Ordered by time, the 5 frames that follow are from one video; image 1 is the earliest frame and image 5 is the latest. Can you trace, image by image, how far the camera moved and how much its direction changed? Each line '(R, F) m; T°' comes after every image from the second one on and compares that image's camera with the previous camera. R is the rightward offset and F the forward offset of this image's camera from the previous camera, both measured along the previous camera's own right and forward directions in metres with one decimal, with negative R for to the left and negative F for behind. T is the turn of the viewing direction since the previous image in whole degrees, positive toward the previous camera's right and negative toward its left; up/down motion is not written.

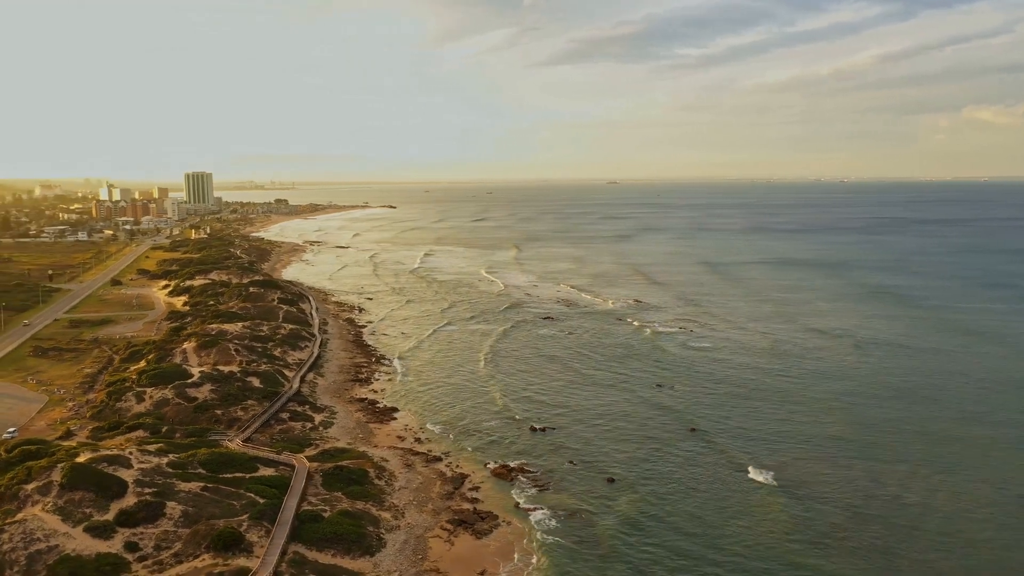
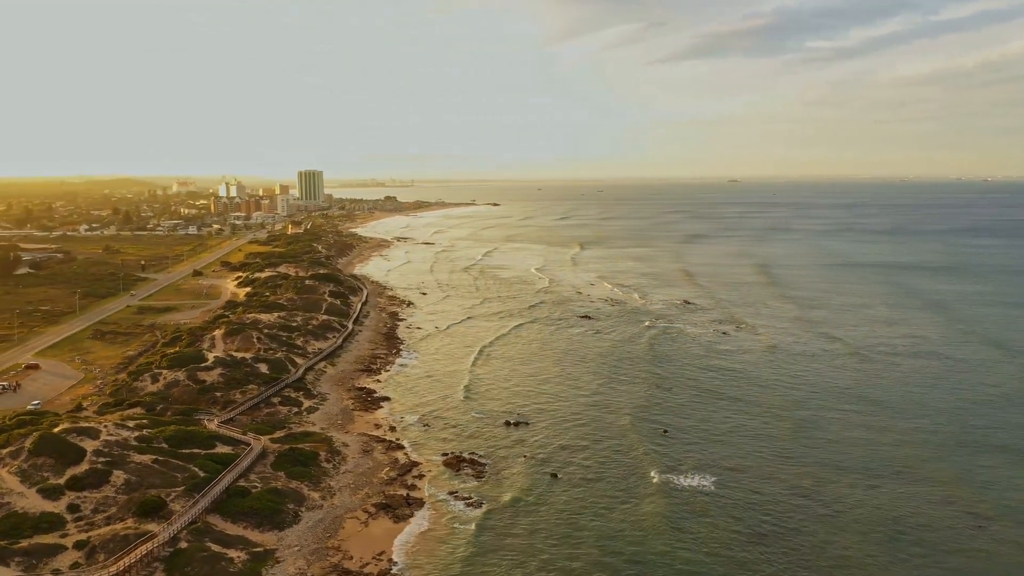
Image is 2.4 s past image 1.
(+6.4, -0.5) m; -8°
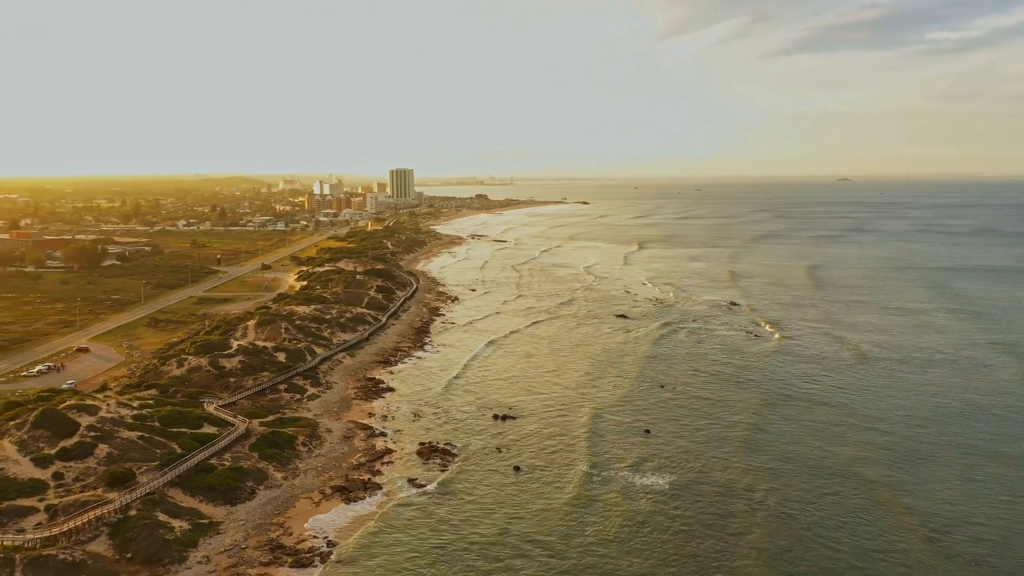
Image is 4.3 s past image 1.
(+5.2, -0.5) m; -7°
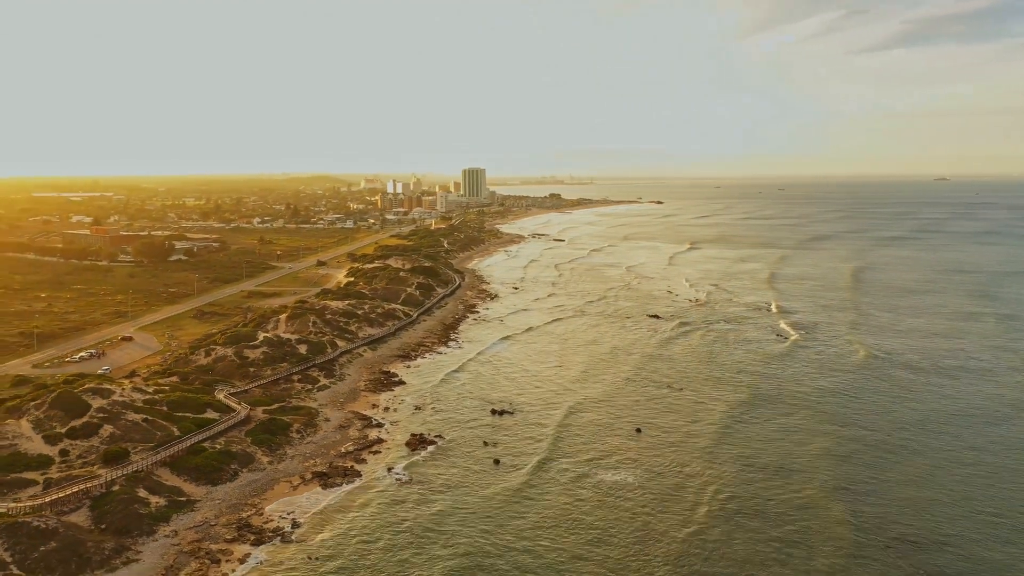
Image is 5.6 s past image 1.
(+3.9, -0.5) m; -6°
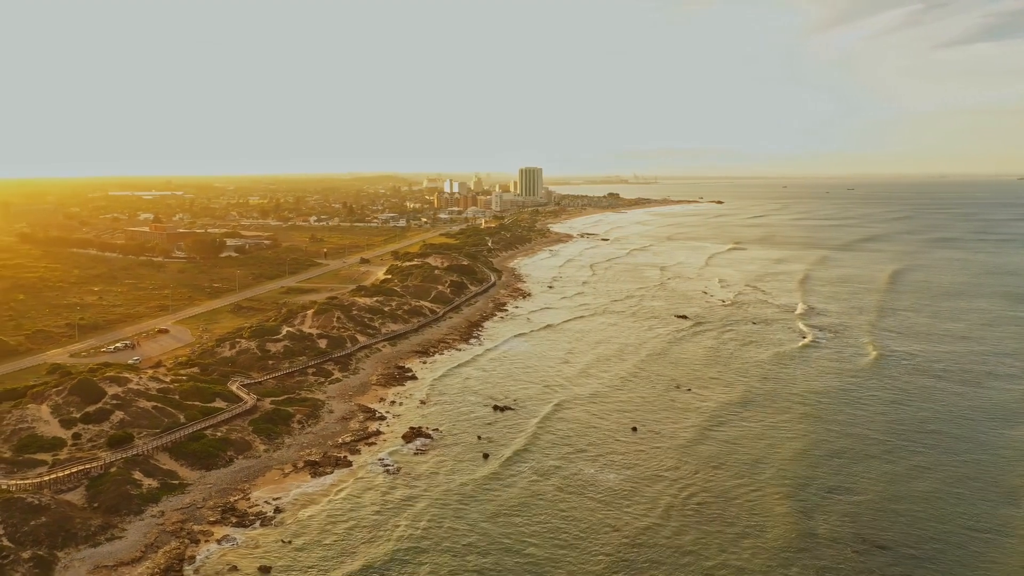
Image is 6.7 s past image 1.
(+2.9, -0.4) m; -4°
